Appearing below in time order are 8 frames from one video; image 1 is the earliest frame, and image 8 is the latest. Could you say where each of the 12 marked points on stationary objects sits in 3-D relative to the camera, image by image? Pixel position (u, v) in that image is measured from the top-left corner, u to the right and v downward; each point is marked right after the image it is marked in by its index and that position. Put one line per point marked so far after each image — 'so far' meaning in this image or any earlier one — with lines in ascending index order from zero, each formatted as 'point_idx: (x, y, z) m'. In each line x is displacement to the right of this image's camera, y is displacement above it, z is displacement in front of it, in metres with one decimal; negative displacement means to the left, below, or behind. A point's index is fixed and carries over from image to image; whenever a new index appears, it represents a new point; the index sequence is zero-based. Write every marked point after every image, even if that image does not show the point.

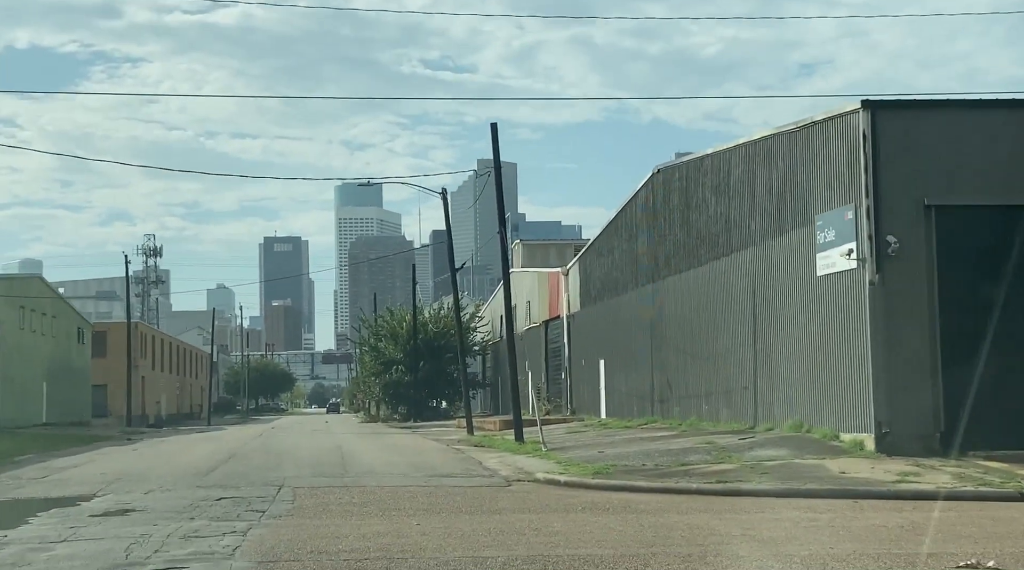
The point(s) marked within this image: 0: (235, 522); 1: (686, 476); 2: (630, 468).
0: (-3.1, -2.7, +12.8) m
1: (+2.8, -3.1, +18.4) m
2: (+2.1, -3.2, +19.9) m
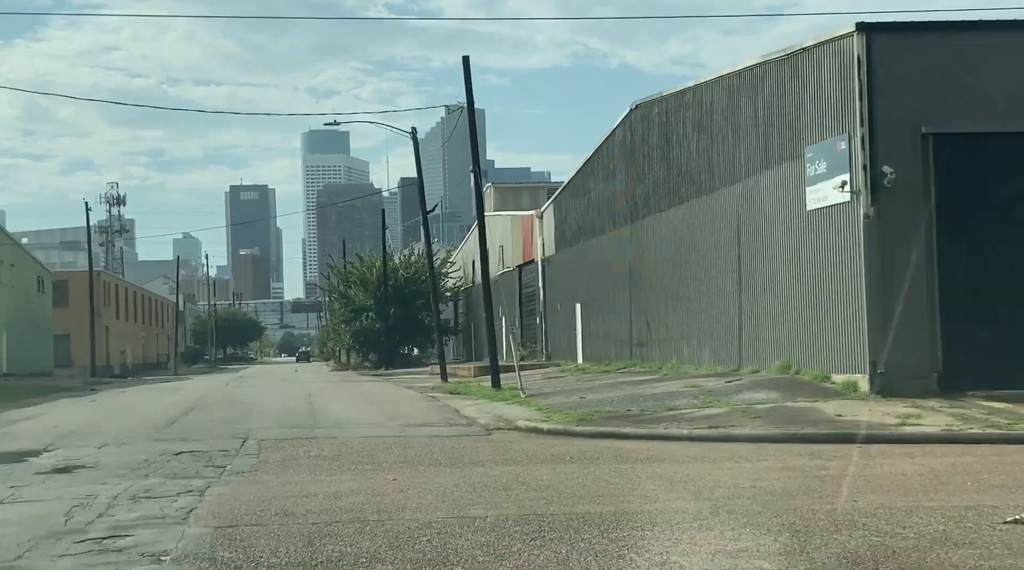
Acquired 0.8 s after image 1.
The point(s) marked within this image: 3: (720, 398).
0: (-3.3, -2.0, +11.7) m
1: (+2.5, -2.1, +17.4) m
2: (+1.7, -2.2, +18.9) m
3: (+3.7, -2.0, +19.9) m
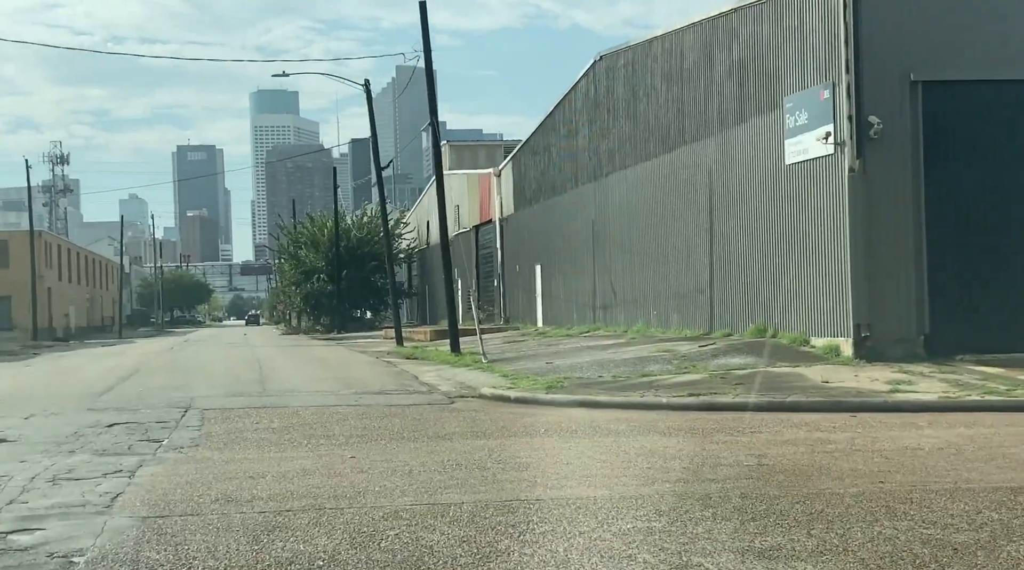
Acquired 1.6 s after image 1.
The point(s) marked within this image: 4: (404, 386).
0: (-3.6, -1.6, +10.4) m
1: (+2.0, -1.5, +16.3) m
2: (+1.2, -1.5, +17.8) m
3: (+3.1, -1.3, +18.9) m
4: (-1.8, -1.7, +19.2) m
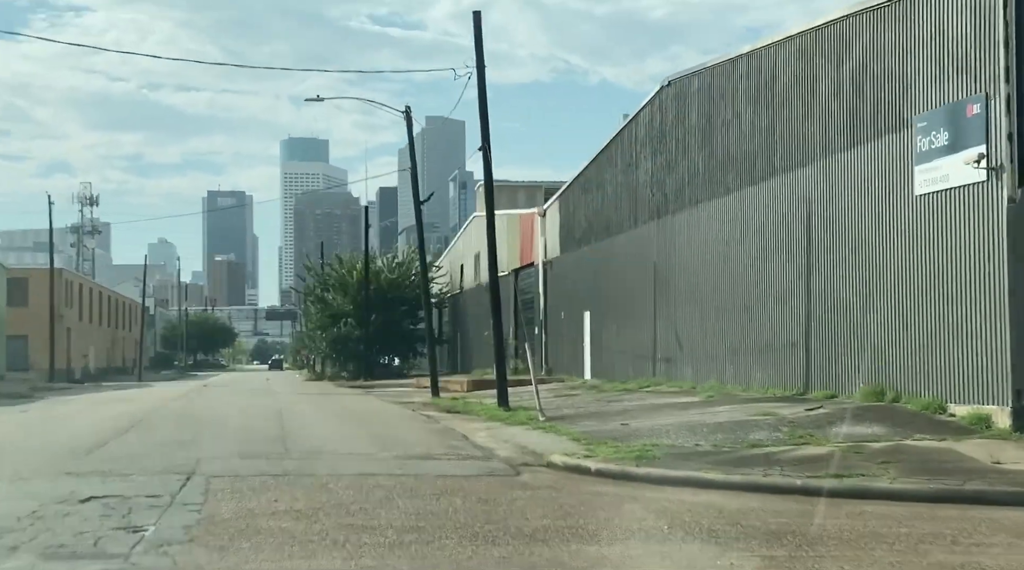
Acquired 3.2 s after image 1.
0: (-2.7, -1.8, +7.1) m
1: (+3.0, -2.1, +13.0) m
2: (+2.2, -2.1, +14.5) m
3: (+4.1, -2.0, +15.5) m
4: (-0.8, -2.3, +15.9) m
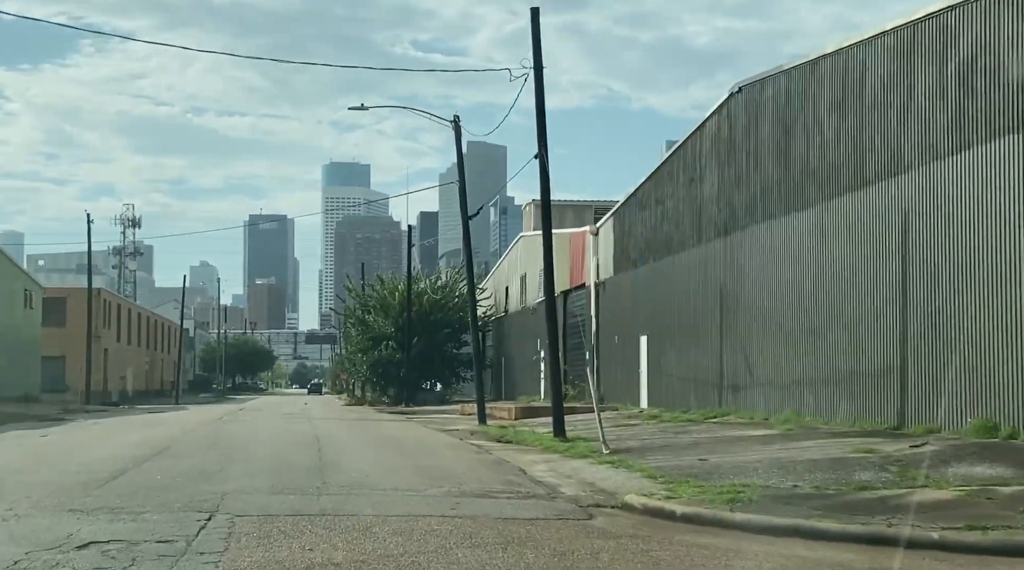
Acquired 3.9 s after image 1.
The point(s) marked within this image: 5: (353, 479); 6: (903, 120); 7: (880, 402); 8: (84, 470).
0: (-2.2, -1.7, +5.4) m
1: (+3.7, -2.2, +11.0) m
2: (+2.9, -2.3, +12.5) m
3: (+4.9, -2.2, +13.5) m
4: (0.0, -2.5, +14.0) m
5: (-2.0, -2.4, +14.0) m
6: (+6.3, +2.8, +18.7) m
7: (+6.2, -1.9, +19.1) m
8: (-5.6, -2.4, +14.7) m
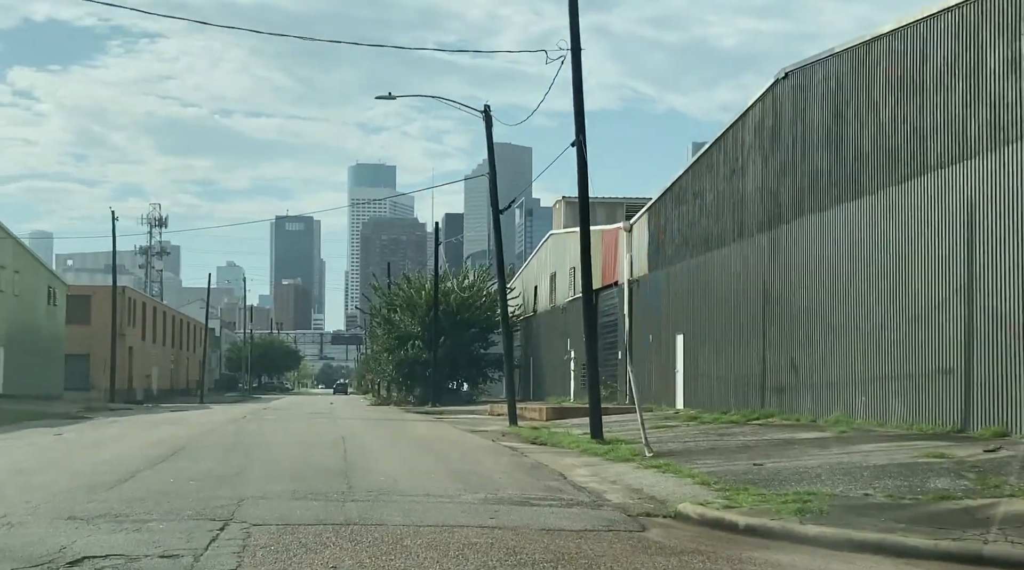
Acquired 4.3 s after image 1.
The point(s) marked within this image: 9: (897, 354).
0: (-1.9, -1.6, +4.3) m
1: (+4.1, -2.1, +9.8) m
2: (+3.4, -2.2, +11.3) m
3: (+5.3, -2.1, +12.2) m
4: (+0.5, -2.4, +12.9) m
5: (-1.5, -2.3, +12.9) m
6: (+6.9, +2.9, +17.4) m
7: (+6.7, -1.8, +17.9) m
8: (-5.1, -2.2, +13.7) m
9: (+6.5, -1.1, +19.3) m
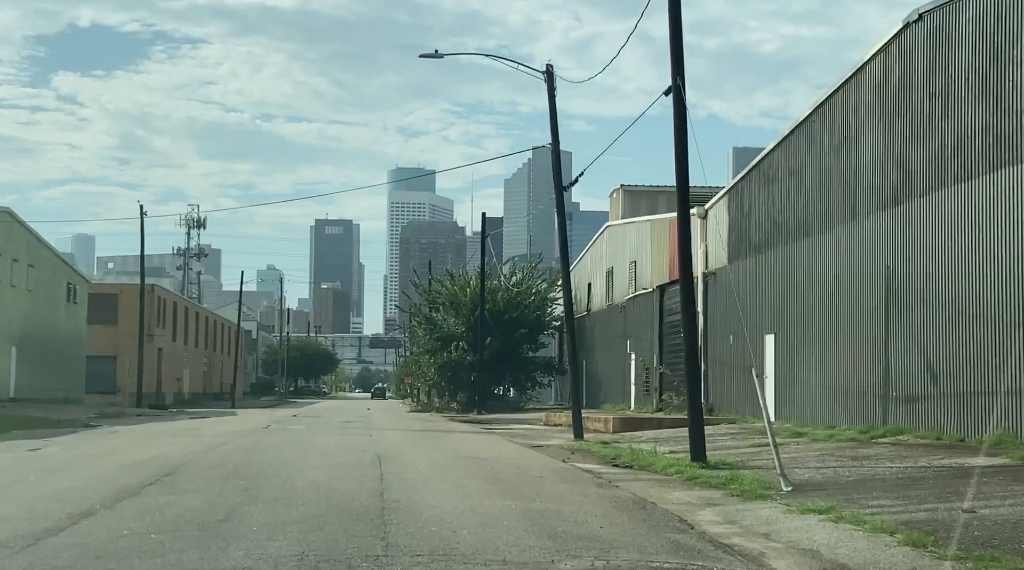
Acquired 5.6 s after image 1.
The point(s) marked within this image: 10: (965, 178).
0: (-1.3, -1.2, +0.2) m
1: (+4.9, -1.8, +5.5) m
2: (+4.2, -1.9, +7.0) m
3: (+6.2, -1.8, +7.9) m
4: (+1.4, -2.1, +8.7) m
5: (-0.6, -2.0, +8.8) m
6: (+7.9, +3.1, +13.0) m
7: (+7.8, -1.6, +13.4) m
8: (-4.2, -1.9, +9.7) m
9: (+7.6, -0.9, +14.9) m
10: (+7.3, +1.8, +18.3) m
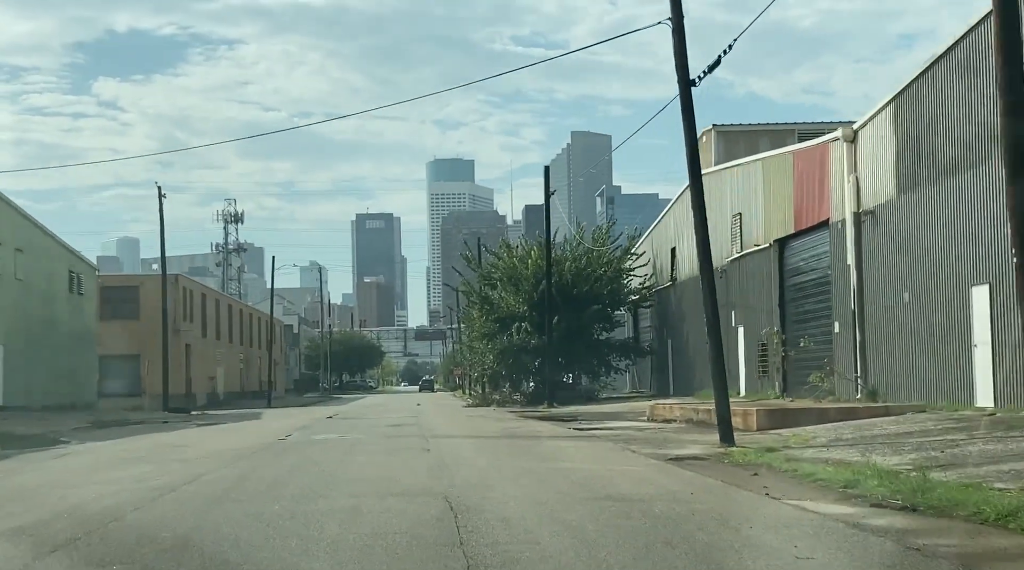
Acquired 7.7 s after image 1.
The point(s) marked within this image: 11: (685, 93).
0: (-0.5, -0.6, -7.4) m
1: (+5.9, -0.9, -2.3) m
2: (+5.3, -1.0, -0.7) m
3: (+7.3, -0.9, 0.0) m
4: (+2.5, -1.3, +1.0) m
5: (+0.5, -1.2, +1.2) m
6: (+9.0, +4.2, +5.0) m
7: (+9.1, -0.5, +5.5) m
8: (-3.0, -1.3, +2.2) m
9: (+9.0, +0.2, +7.0) m
10: (+8.7, +2.9, +10.4) m
11: (+2.5, +2.8, +16.6) m
